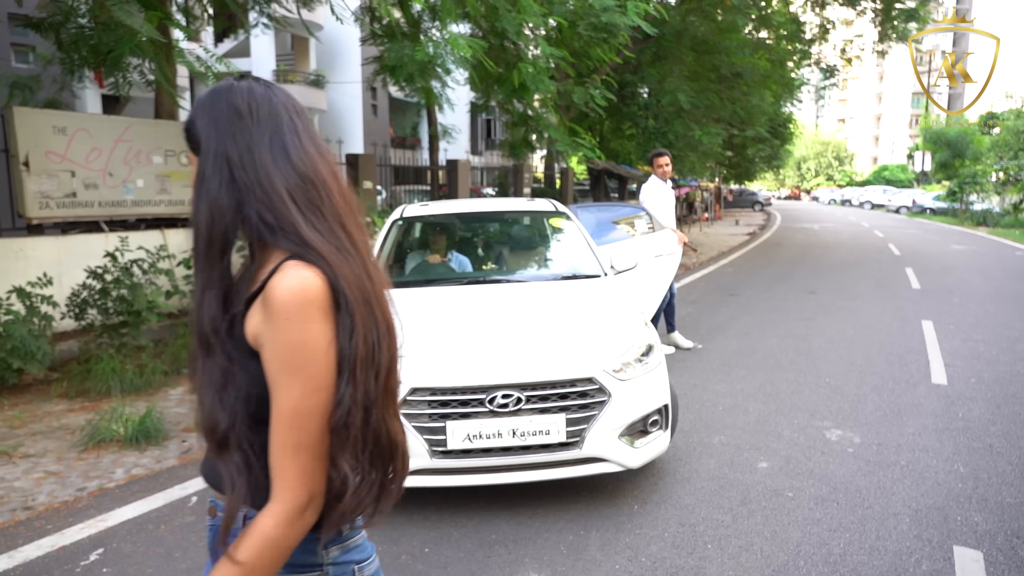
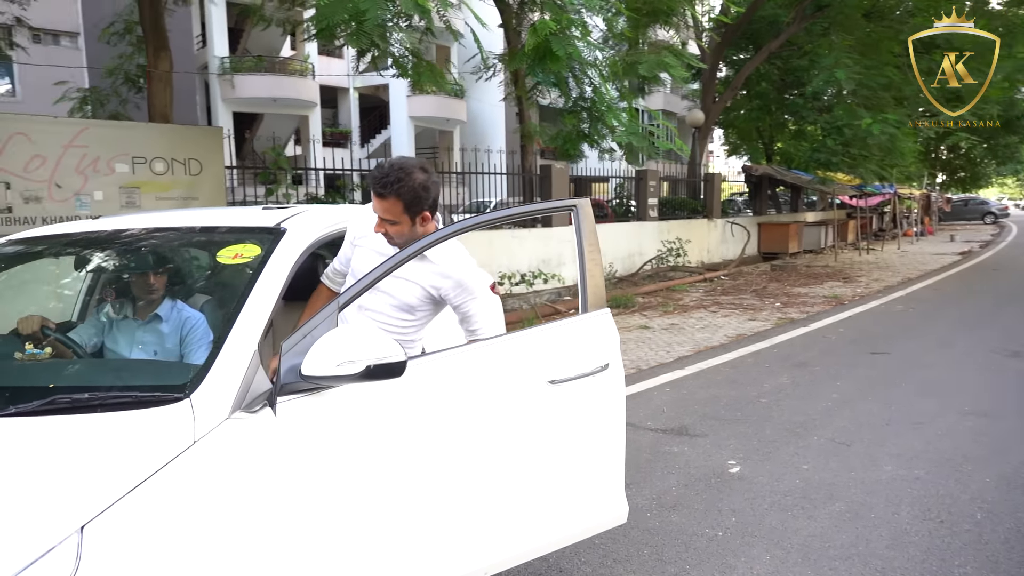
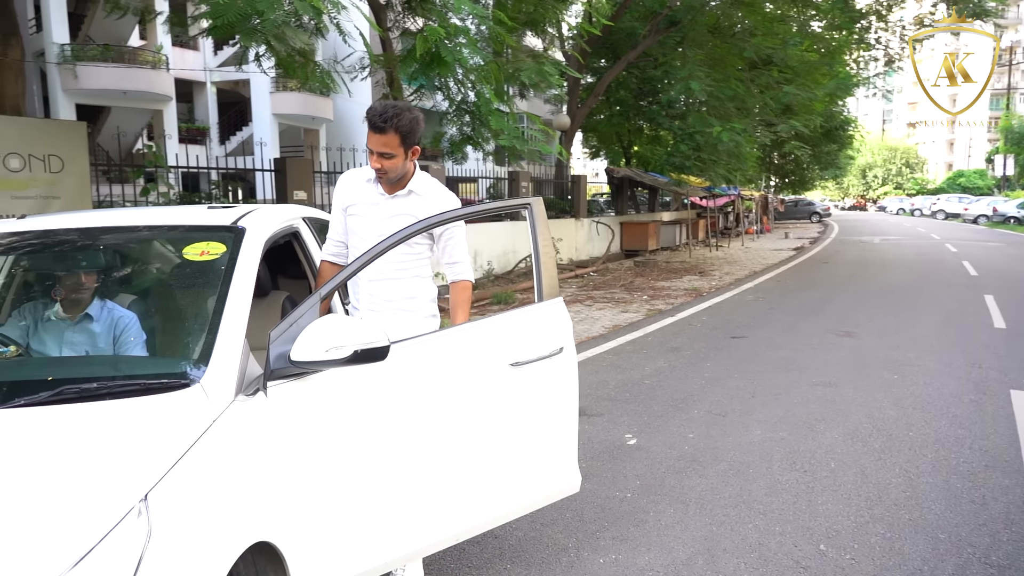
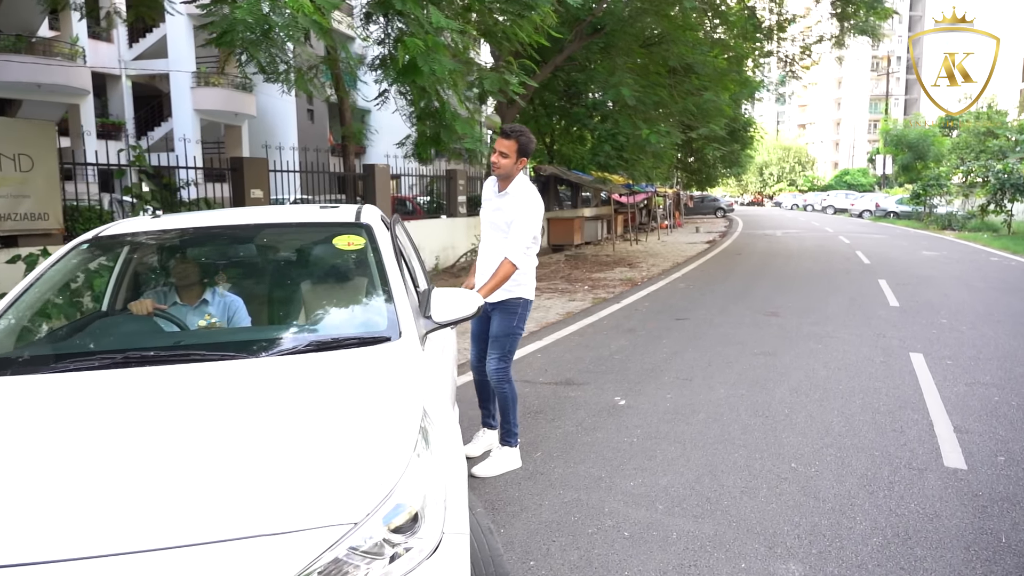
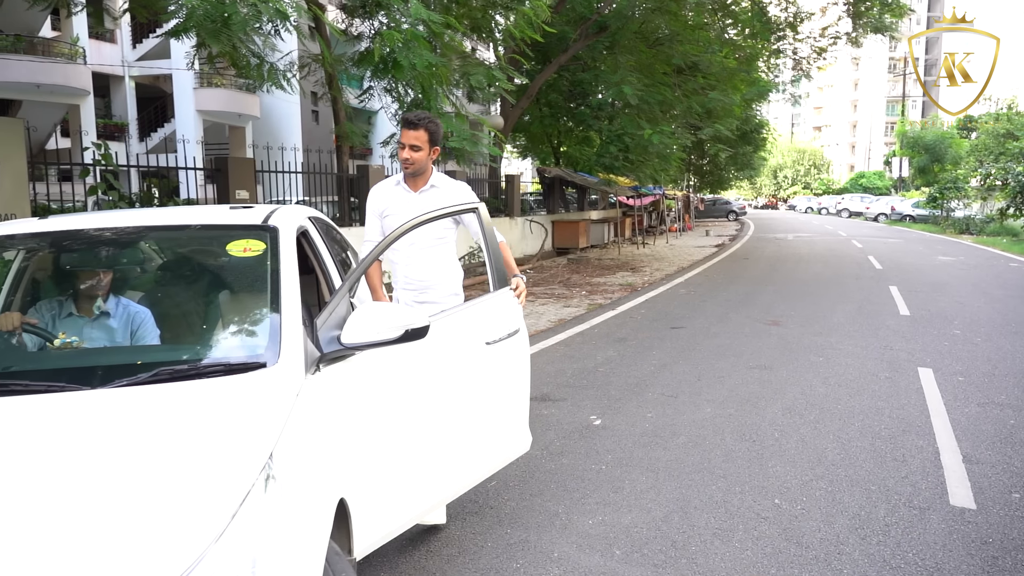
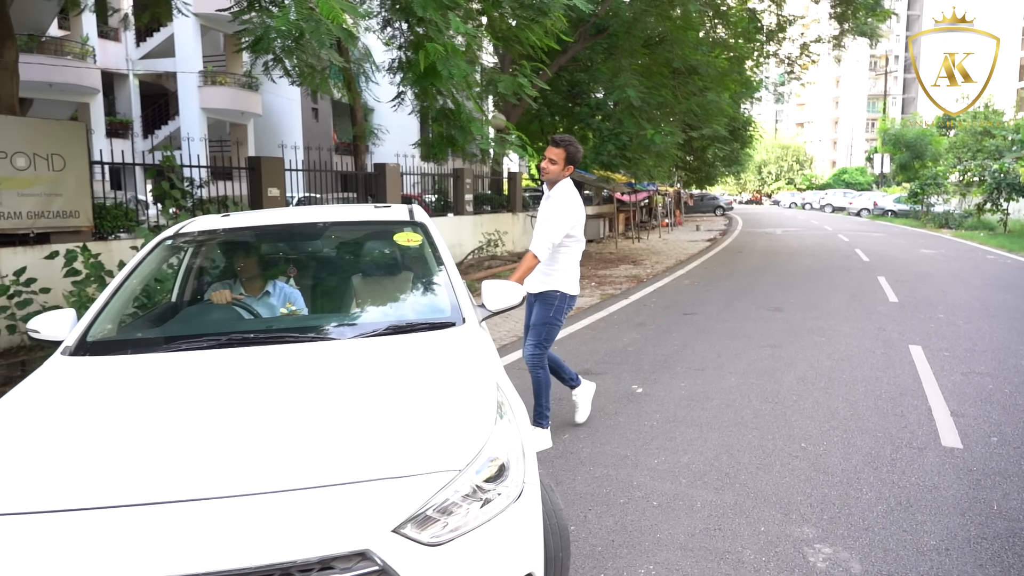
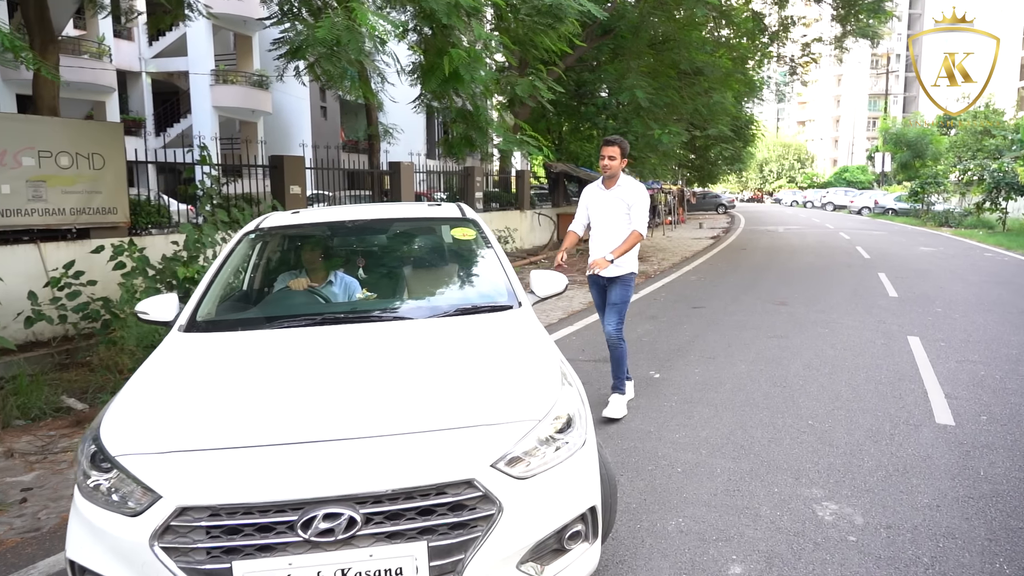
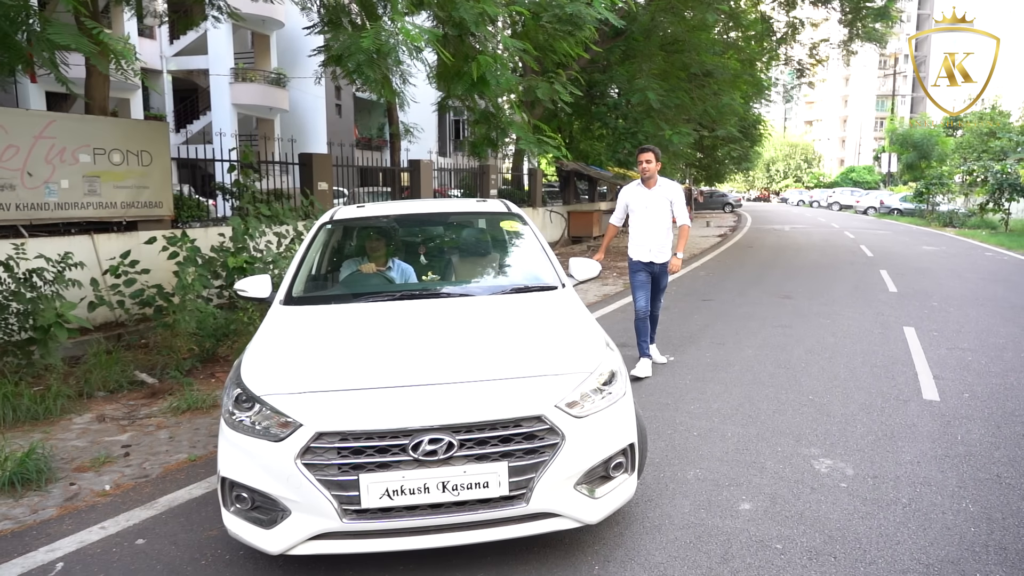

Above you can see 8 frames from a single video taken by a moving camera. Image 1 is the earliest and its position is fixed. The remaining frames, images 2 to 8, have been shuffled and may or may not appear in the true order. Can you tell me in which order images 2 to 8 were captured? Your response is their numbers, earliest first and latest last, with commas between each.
8, 7, 6, 4, 5, 3, 2
